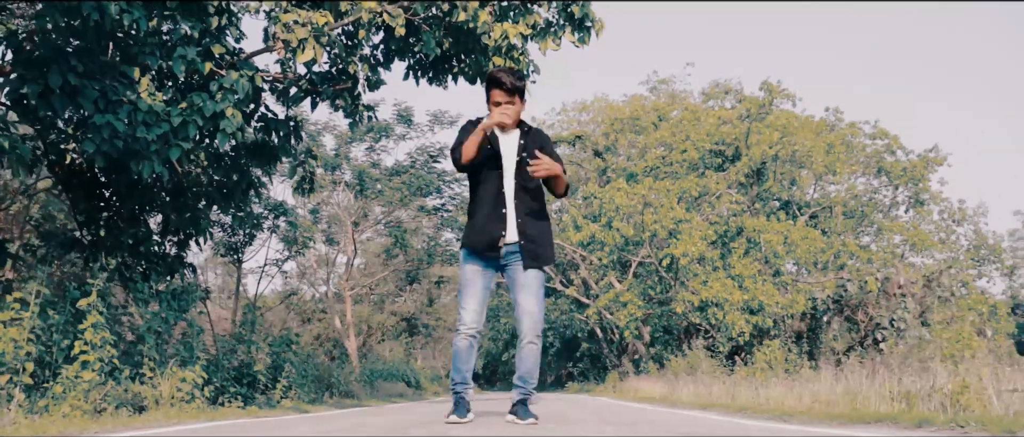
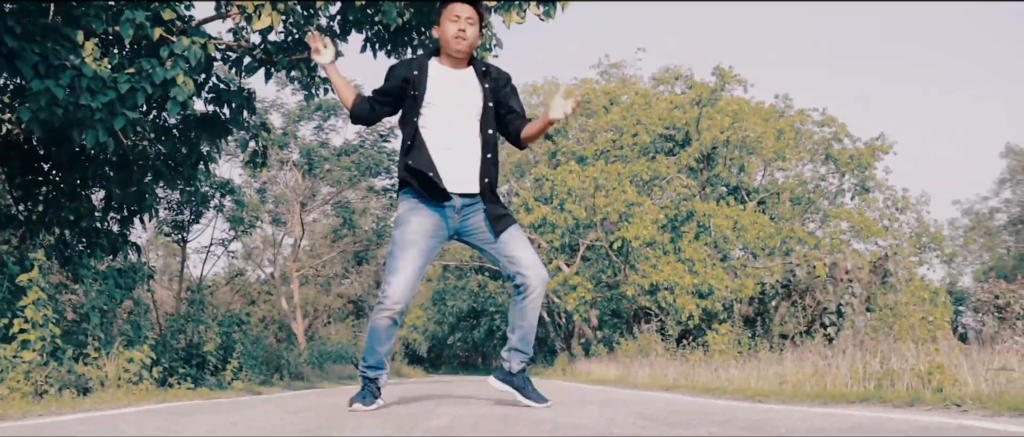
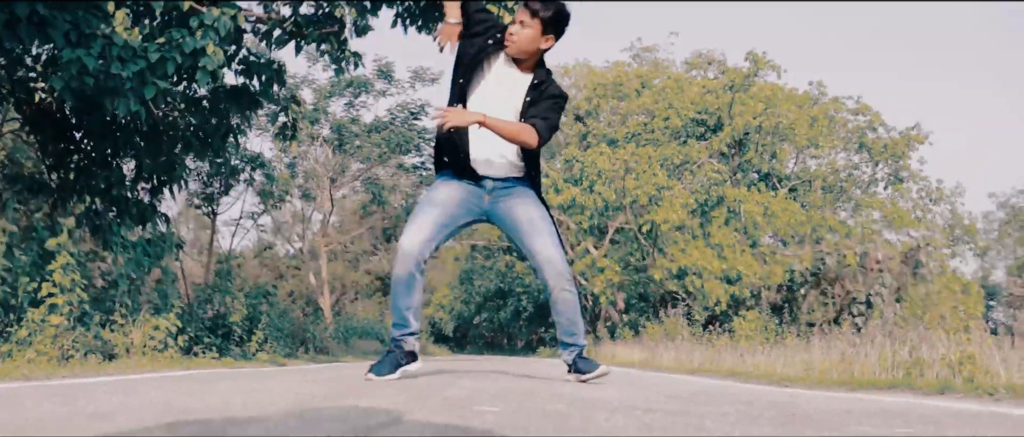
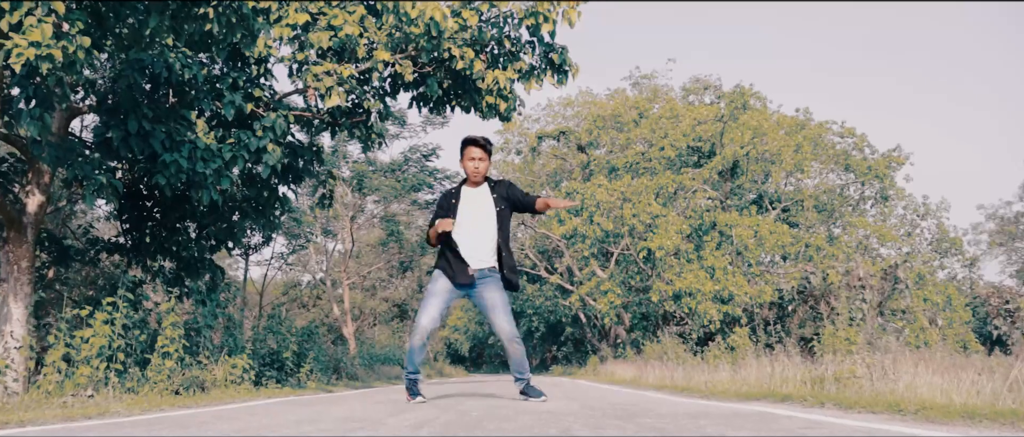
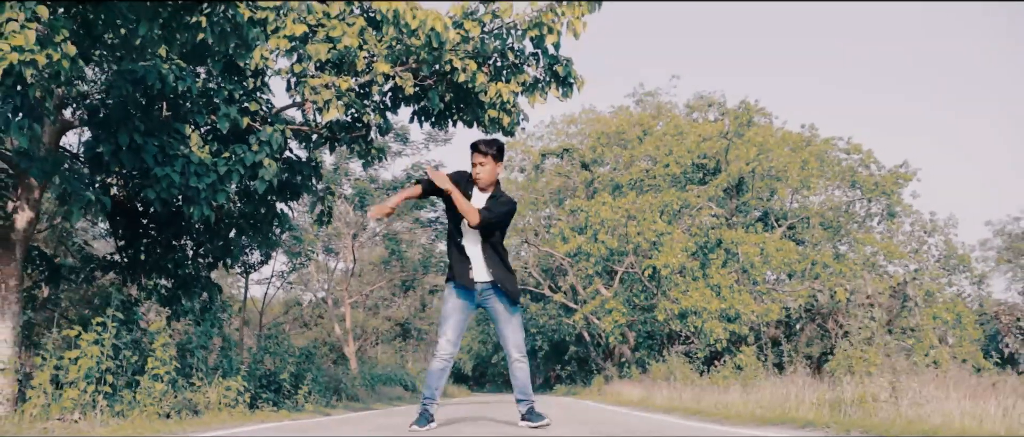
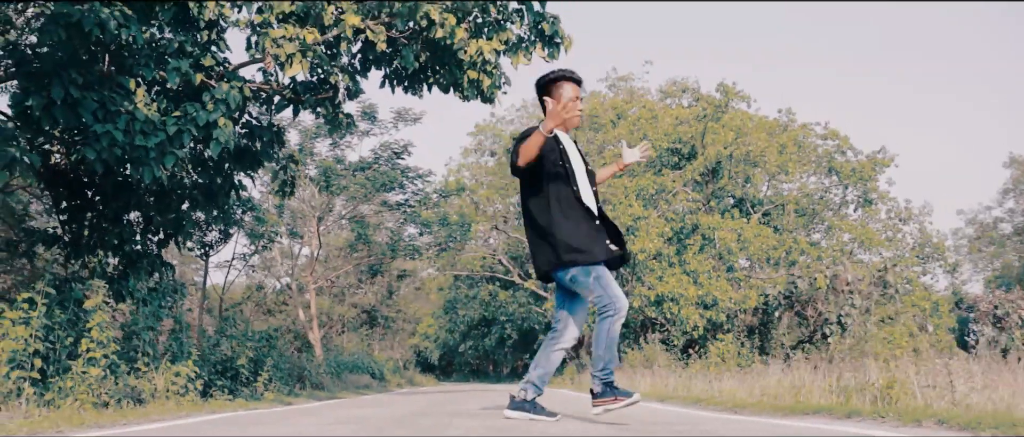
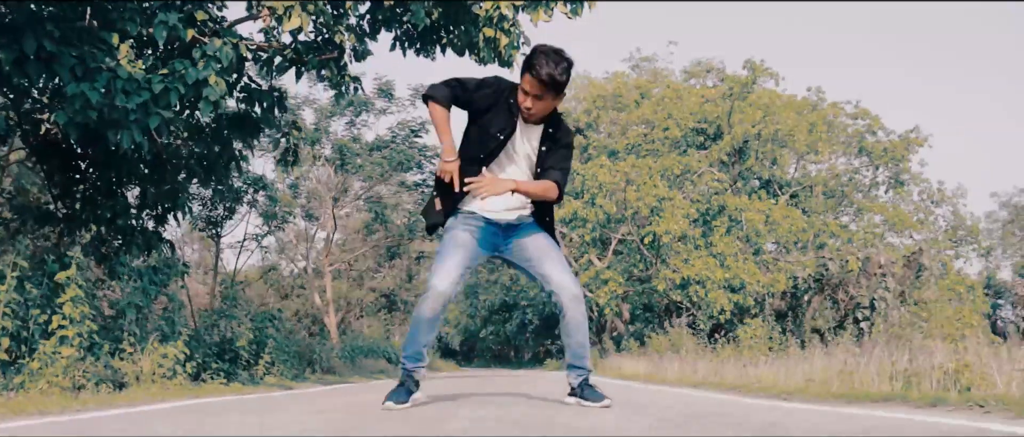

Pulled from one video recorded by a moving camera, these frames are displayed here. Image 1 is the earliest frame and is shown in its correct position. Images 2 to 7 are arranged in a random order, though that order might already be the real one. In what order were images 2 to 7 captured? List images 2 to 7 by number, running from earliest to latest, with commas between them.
5, 4, 7, 3, 2, 6
